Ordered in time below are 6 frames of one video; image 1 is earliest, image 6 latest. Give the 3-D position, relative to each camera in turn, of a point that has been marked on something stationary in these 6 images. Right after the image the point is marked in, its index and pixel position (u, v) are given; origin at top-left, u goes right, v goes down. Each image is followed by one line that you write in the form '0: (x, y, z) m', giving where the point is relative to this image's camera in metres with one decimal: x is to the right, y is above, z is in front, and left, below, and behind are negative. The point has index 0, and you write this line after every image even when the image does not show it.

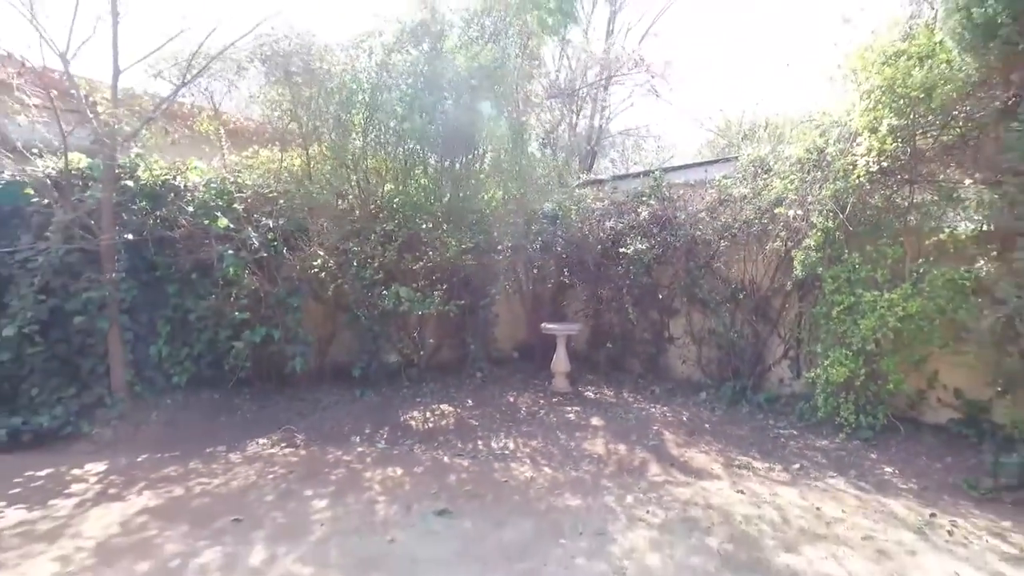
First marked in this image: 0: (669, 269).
0: (+1.7, +0.2, +6.7) m
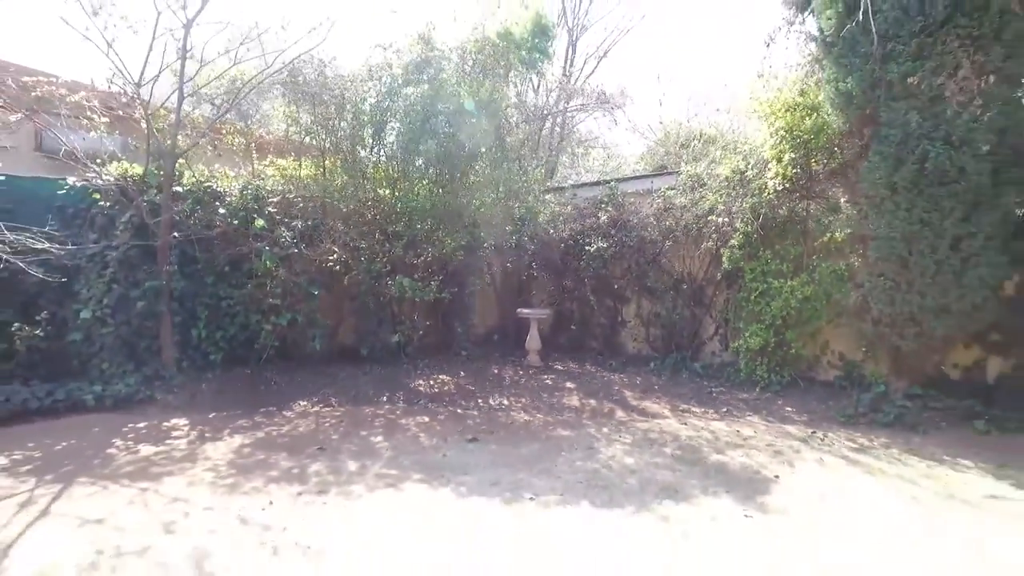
0: (+1.5, +0.3, +8.2) m
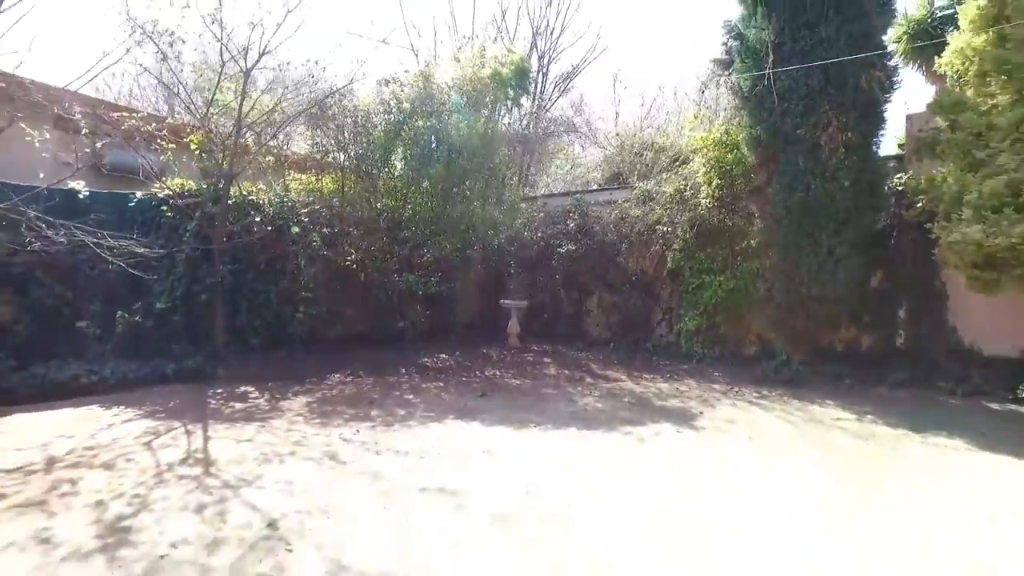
0: (+1.3, +0.4, +10.1) m
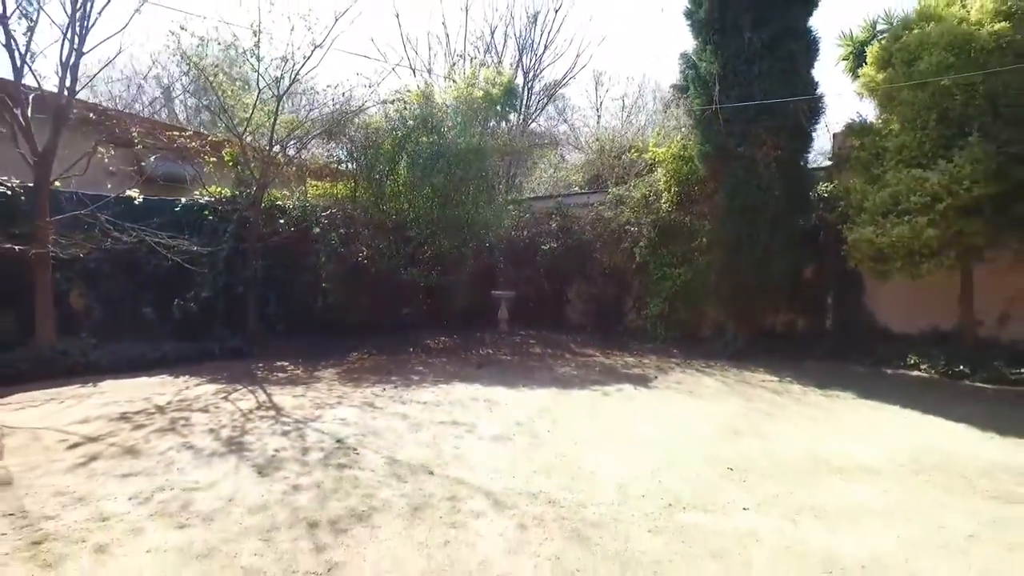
0: (+1.1, +0.5, +11.5) m
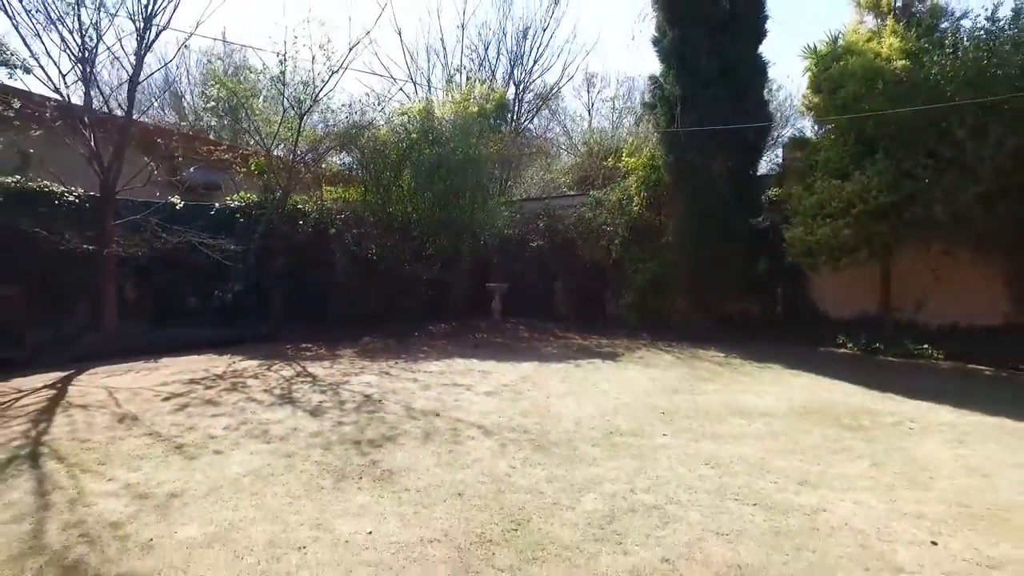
0: (+0.9, +0.7, +12.9) m
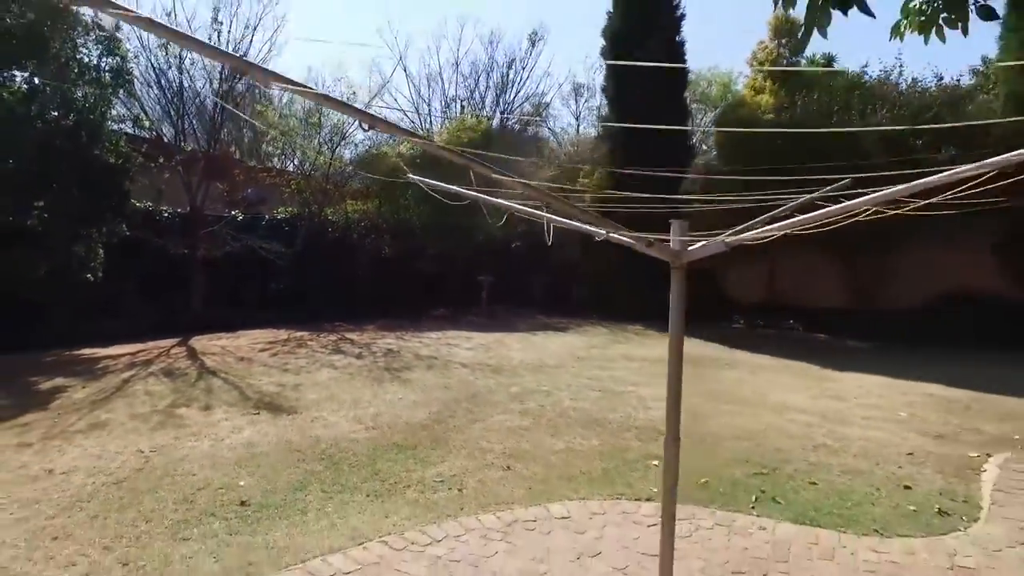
0: (+0.5, +0.9, +16.1) m
